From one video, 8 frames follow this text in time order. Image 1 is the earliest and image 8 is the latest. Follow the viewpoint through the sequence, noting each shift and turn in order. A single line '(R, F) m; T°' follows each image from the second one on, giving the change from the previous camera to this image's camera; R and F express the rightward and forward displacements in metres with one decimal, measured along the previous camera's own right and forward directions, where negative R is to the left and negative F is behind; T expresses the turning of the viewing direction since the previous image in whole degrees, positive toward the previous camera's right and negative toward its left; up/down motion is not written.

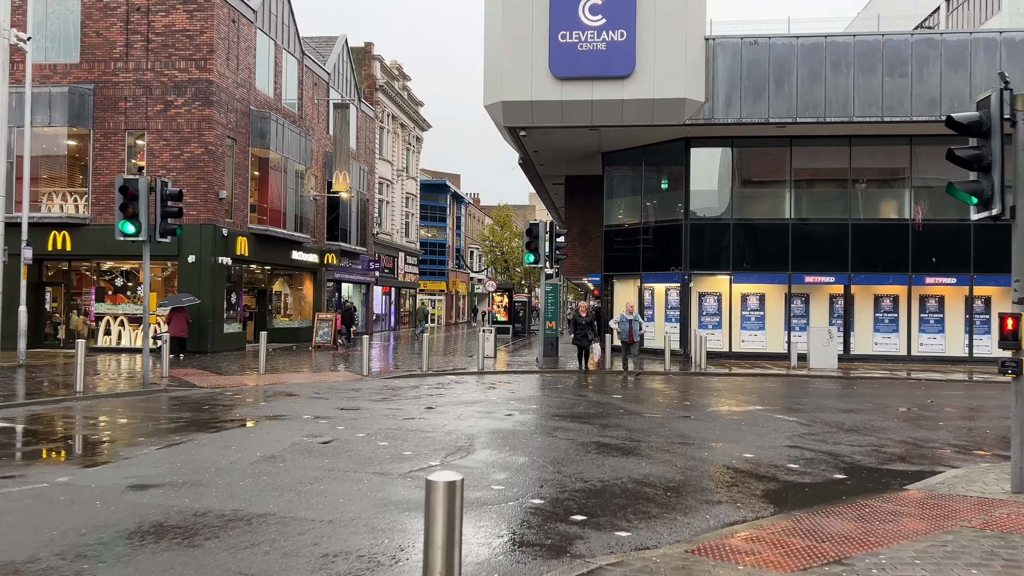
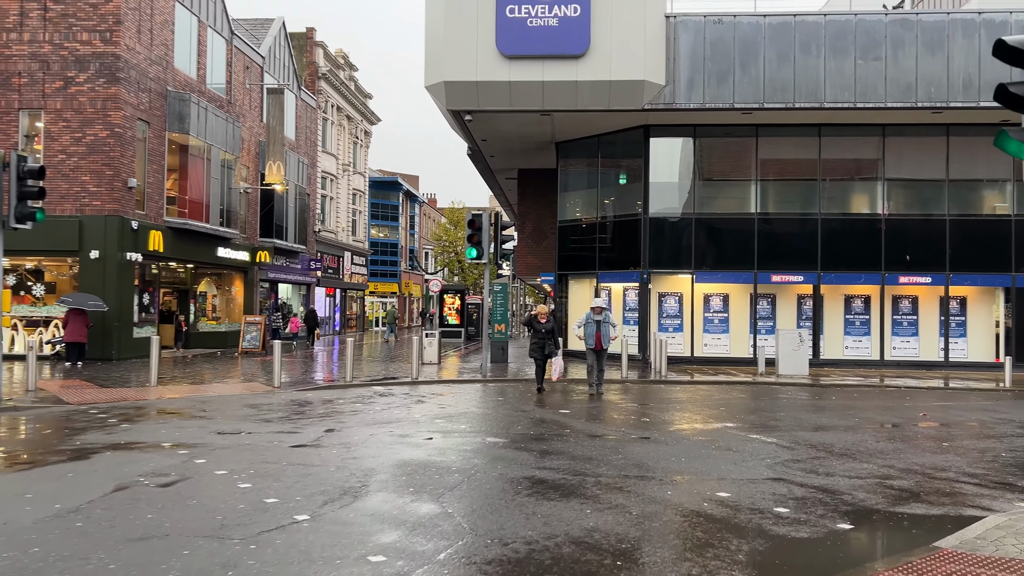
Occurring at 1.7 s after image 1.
(+0.4, +2.0) m; +3°
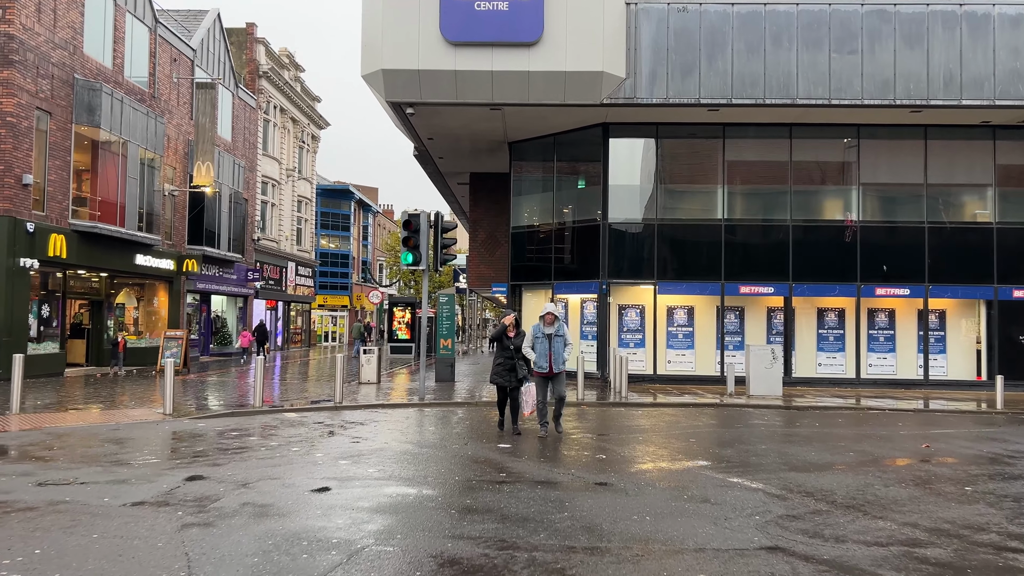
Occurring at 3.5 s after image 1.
(+0.4, +1.9) m; +3°
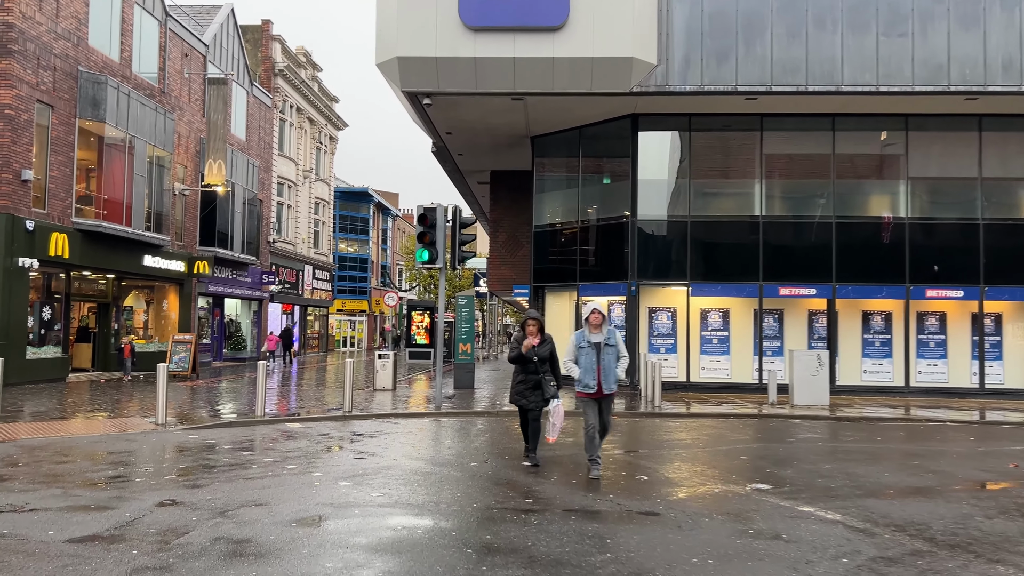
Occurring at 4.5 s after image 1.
(-0.1, +1.1) m; -1°
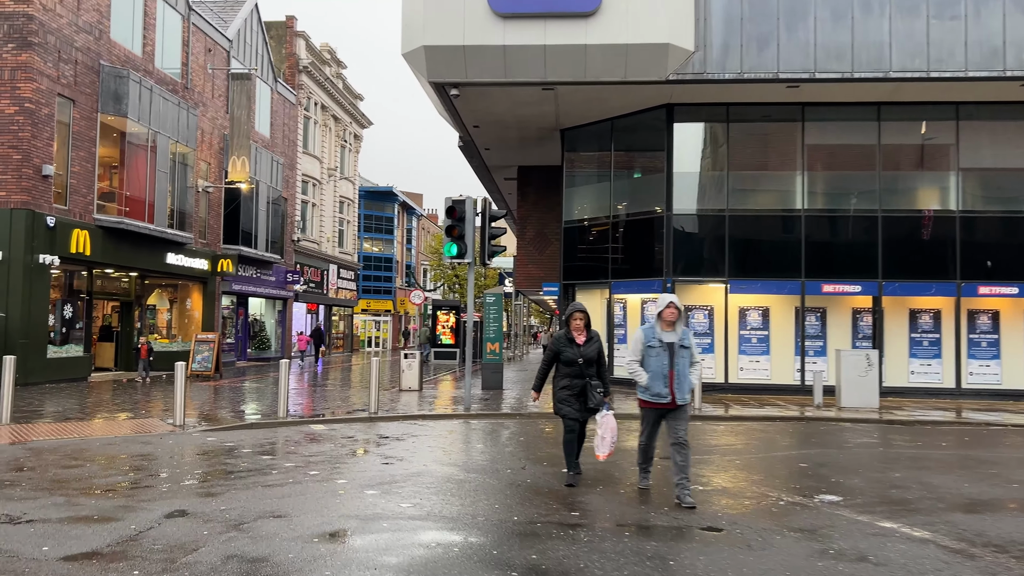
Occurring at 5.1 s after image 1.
(-0.1, +0.6) m; -2°
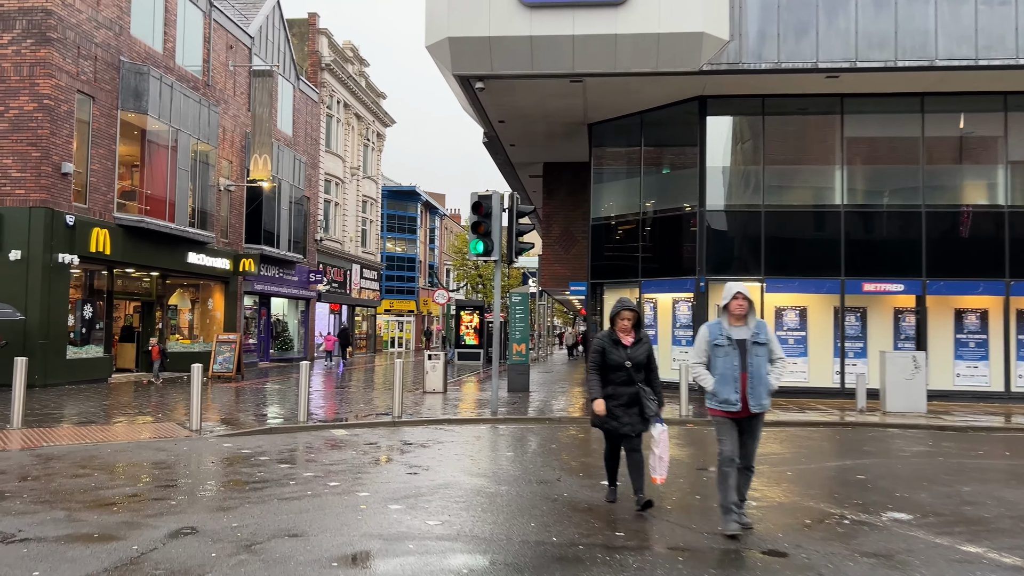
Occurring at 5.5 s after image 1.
(-0.1, +0.5) m; -2°
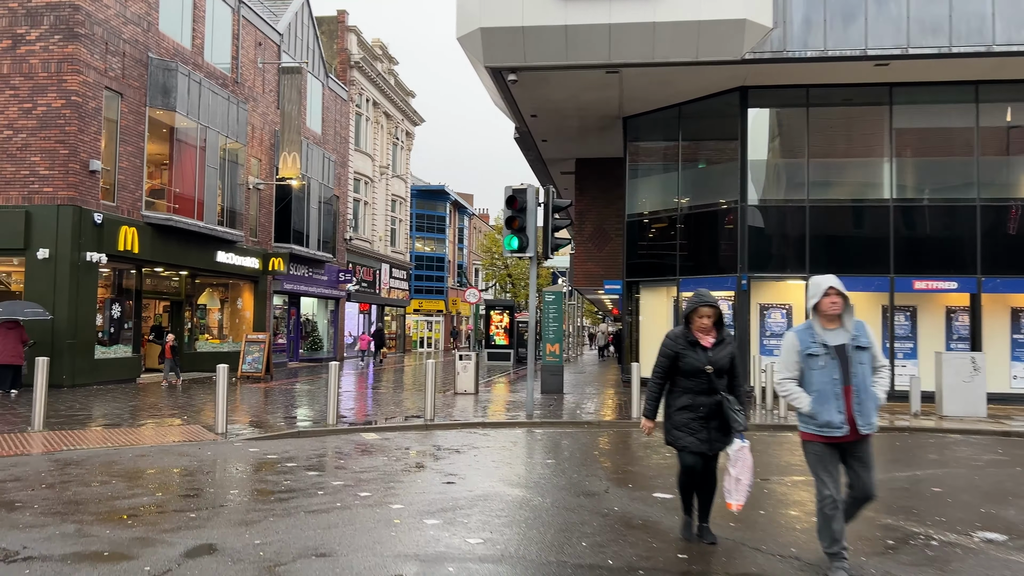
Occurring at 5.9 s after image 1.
(-0.1, +0.5) m; -2°
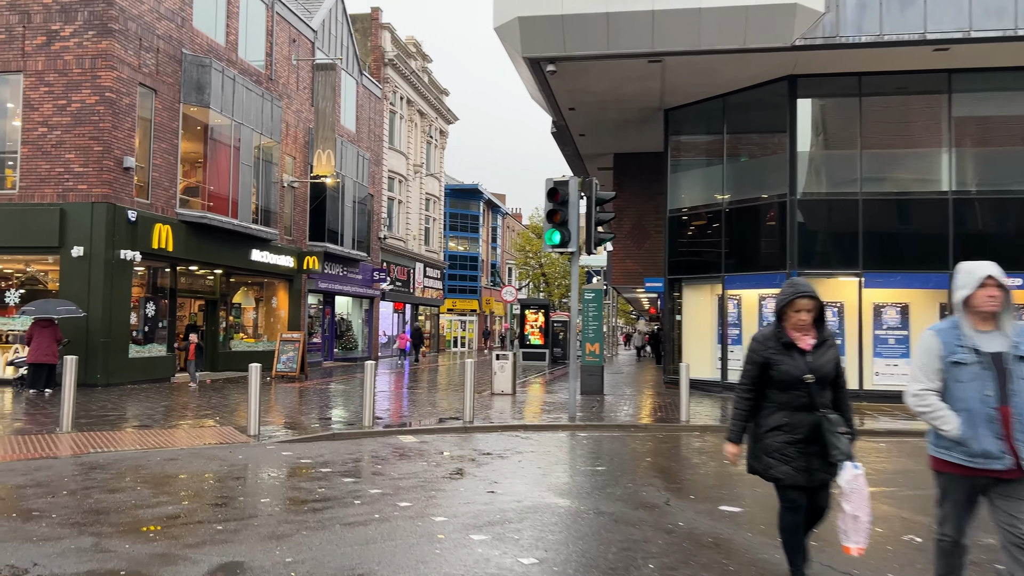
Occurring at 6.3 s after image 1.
(-0.1, +0.5) m; -2°
